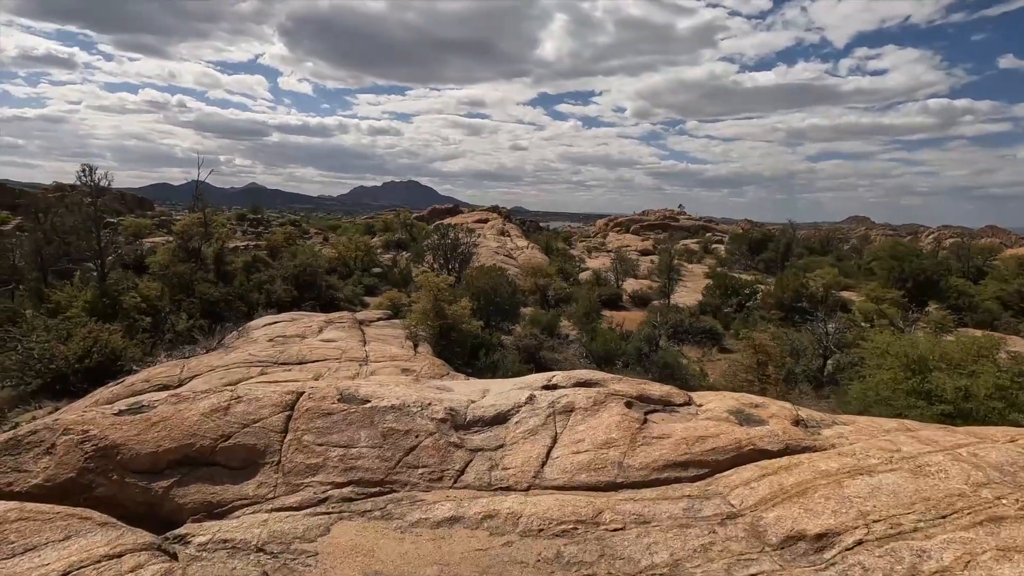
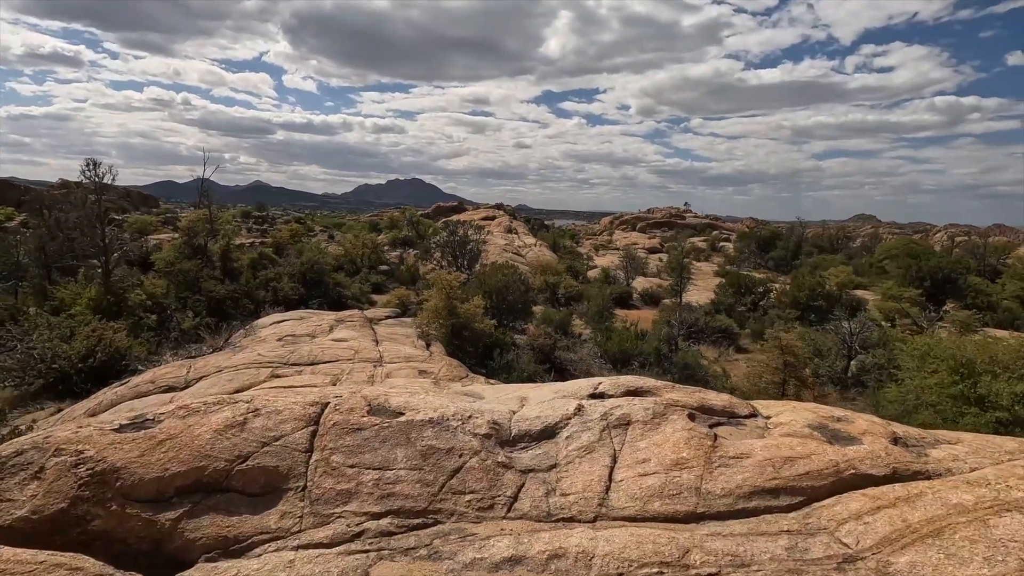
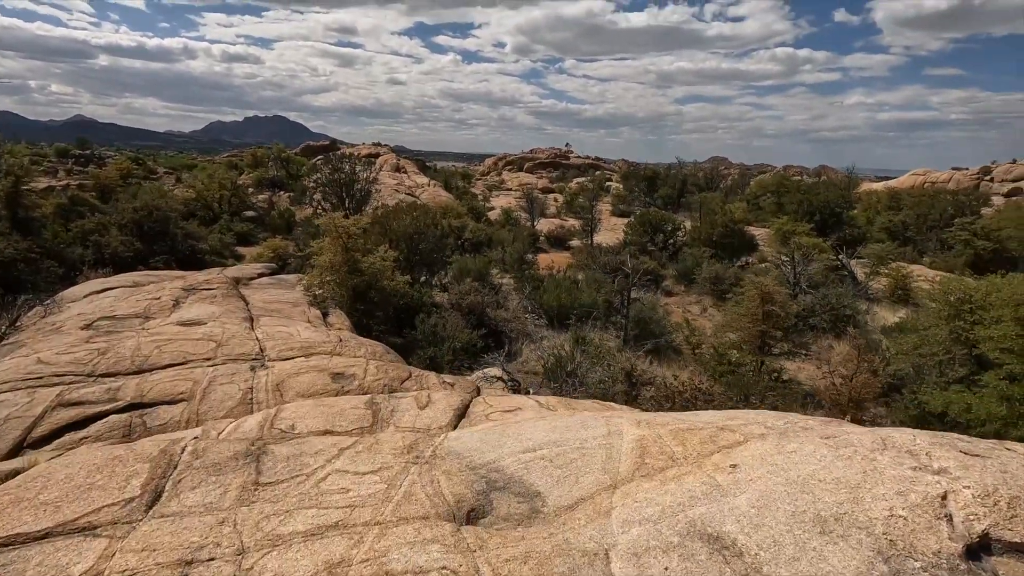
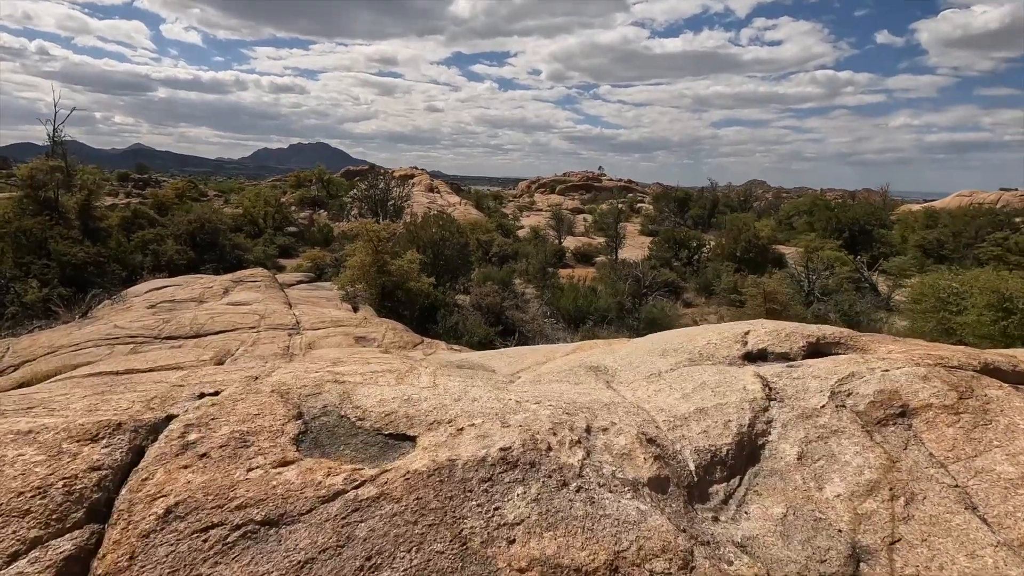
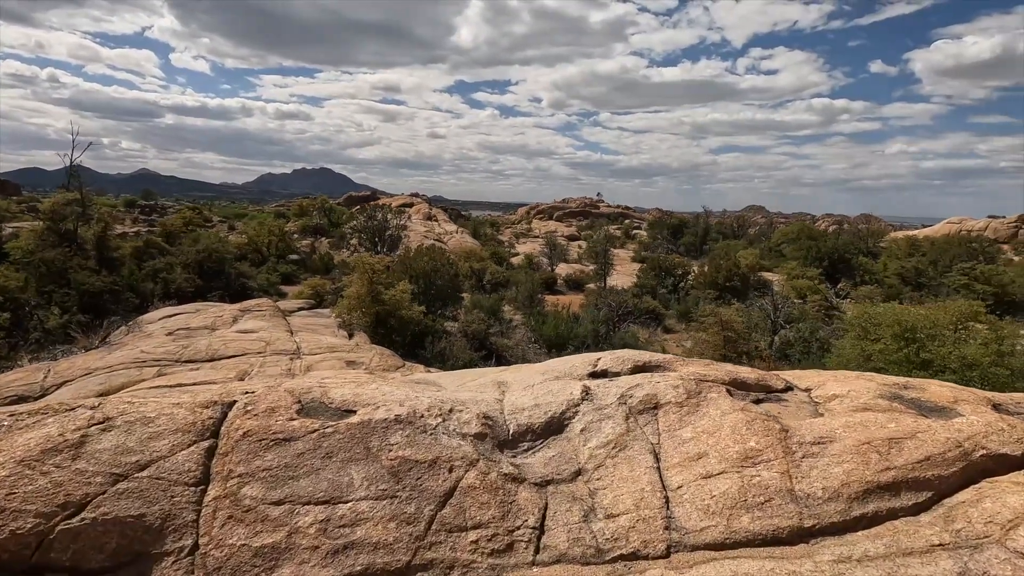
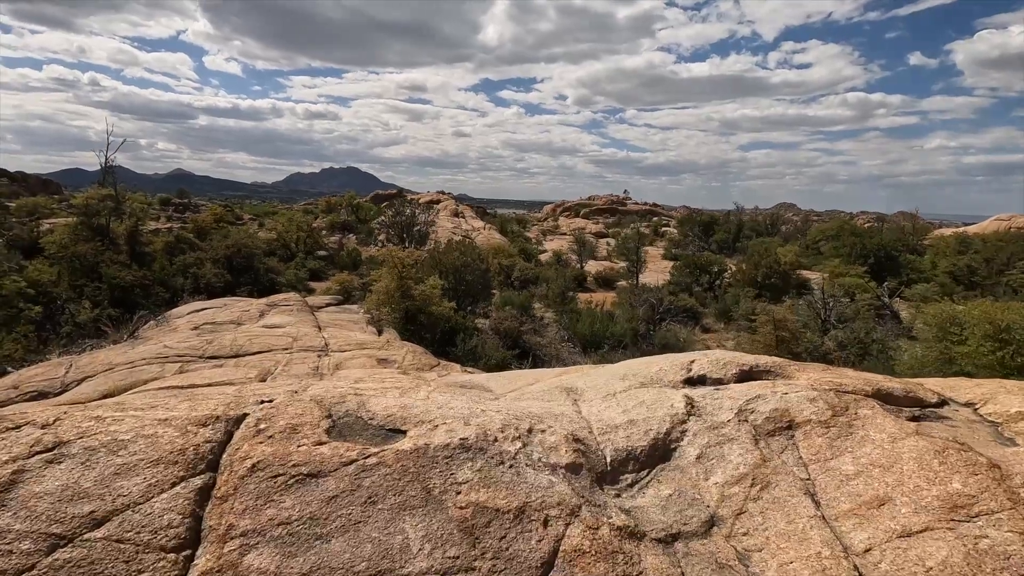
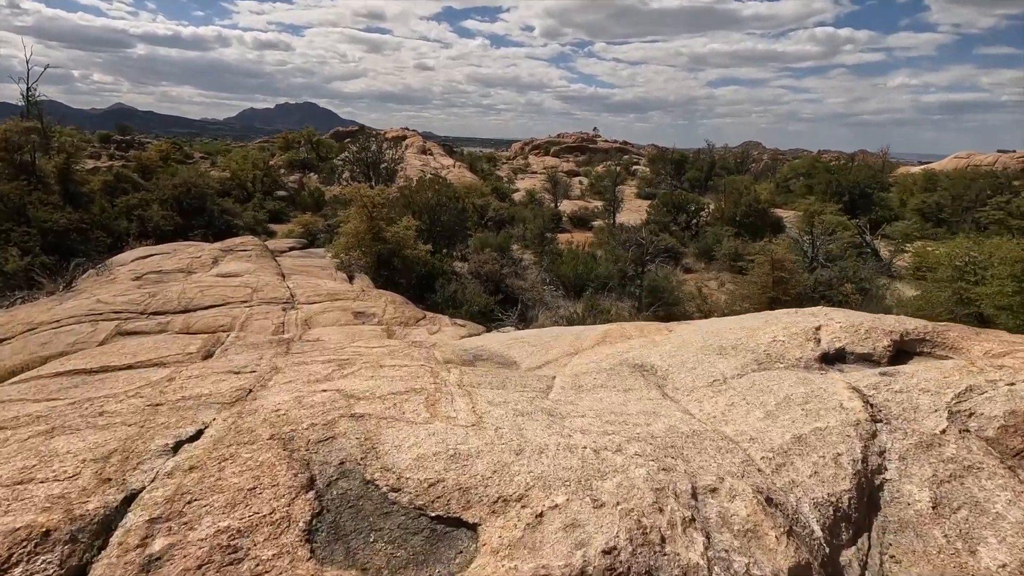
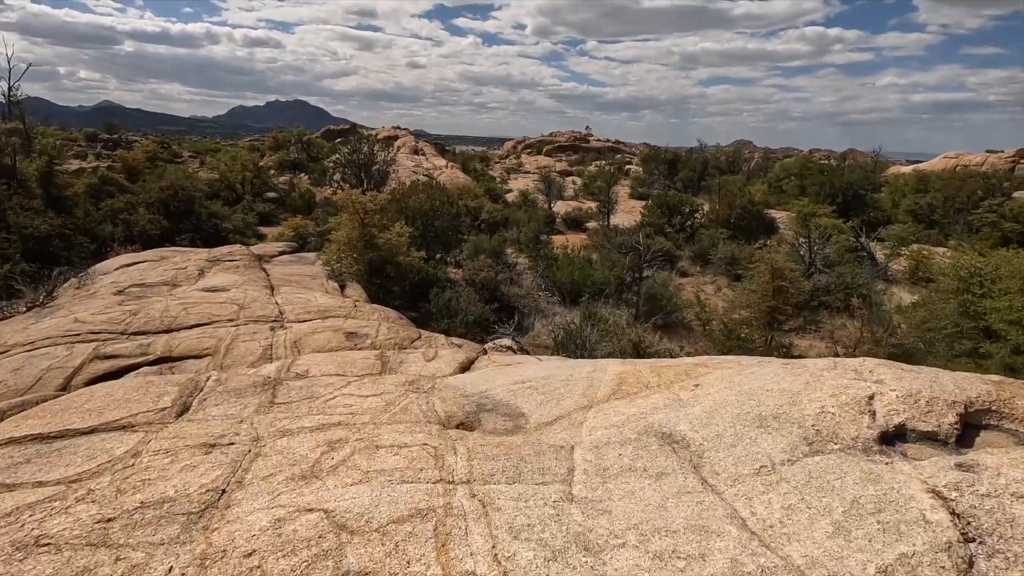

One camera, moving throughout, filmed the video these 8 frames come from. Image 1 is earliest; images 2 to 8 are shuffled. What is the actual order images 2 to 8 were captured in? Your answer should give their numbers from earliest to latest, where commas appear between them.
2, 5, 6, 4, 7, 8, 3
